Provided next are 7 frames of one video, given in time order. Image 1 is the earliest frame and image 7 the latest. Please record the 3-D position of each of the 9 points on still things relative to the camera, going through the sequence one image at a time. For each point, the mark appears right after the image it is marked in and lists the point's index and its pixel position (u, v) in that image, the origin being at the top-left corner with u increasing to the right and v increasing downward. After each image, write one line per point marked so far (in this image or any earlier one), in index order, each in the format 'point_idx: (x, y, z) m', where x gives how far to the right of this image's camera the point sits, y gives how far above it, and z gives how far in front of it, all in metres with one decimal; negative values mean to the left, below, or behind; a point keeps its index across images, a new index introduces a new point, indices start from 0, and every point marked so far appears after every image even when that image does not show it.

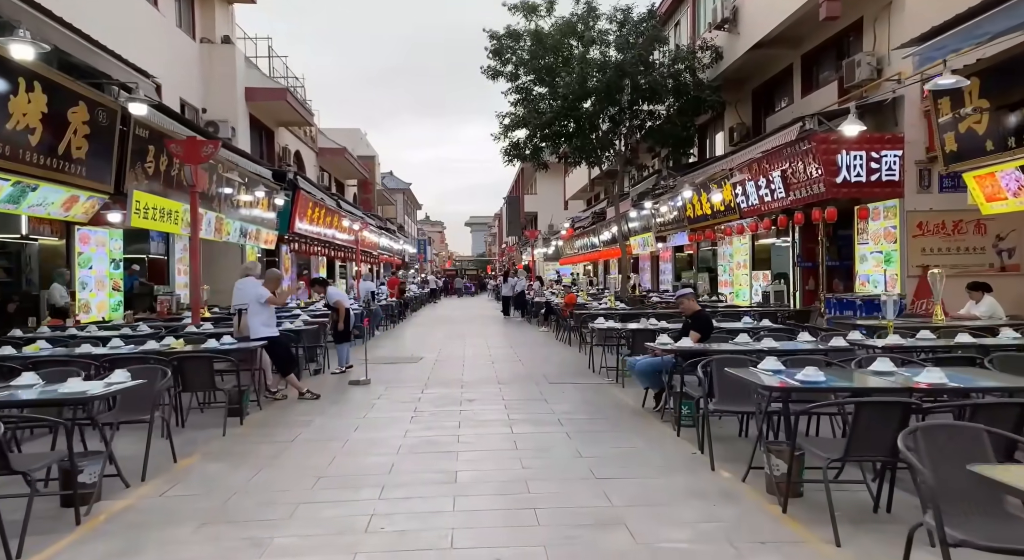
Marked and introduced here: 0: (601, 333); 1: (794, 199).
0: (+1.2, -0.7, +10.1) m
1: (+5.1, +1.5, +14.2) m
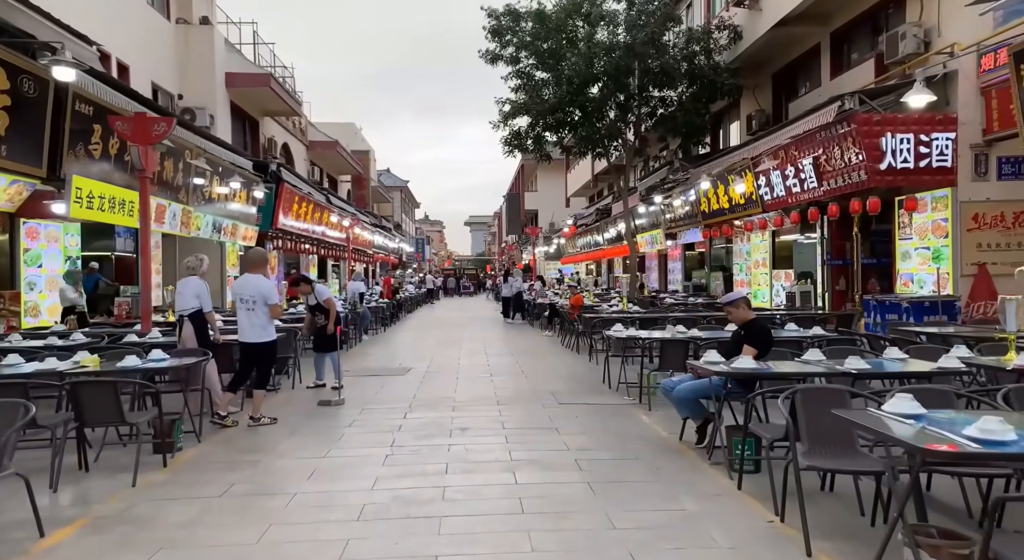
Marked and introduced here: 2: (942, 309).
0: (+1.2, -0.7, +8.6) m
1: (+5.2, +1.5, +12.7) m
2: (+6.0, -0.4, +10.9) m
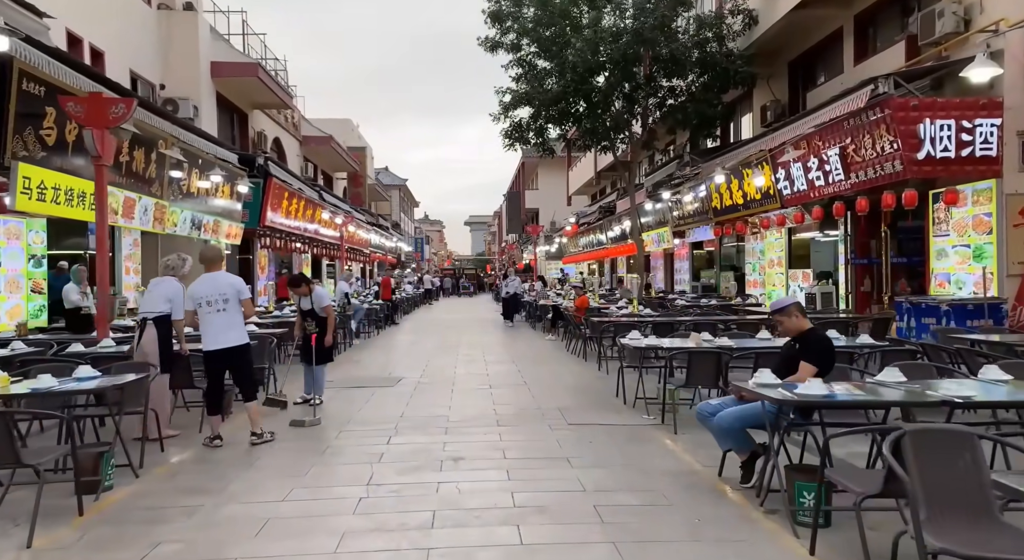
0: (+1.2, -0.7, +7.6) m
1: (+5.2, +1.5, +11.7) m
2: (+6.0, -0.4, +9.9) m
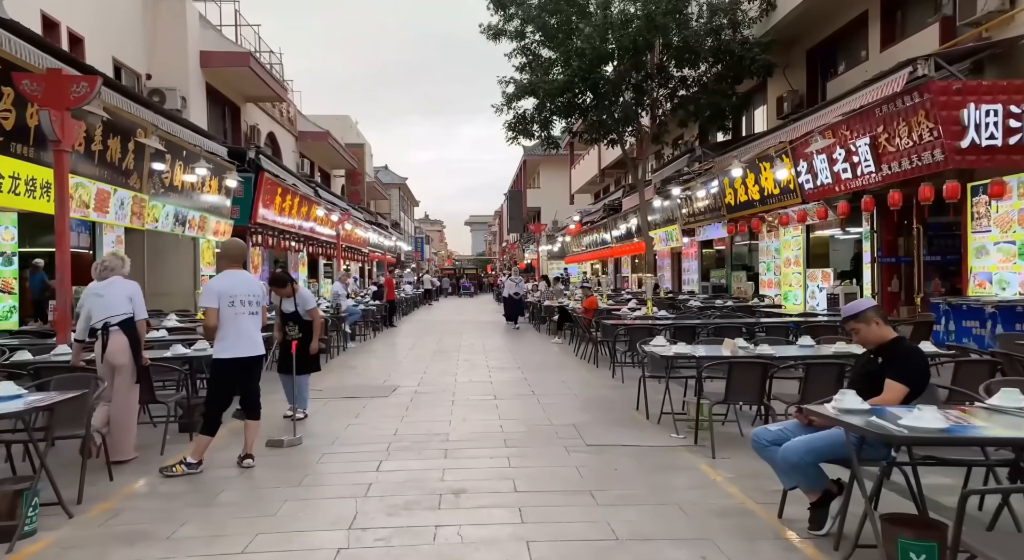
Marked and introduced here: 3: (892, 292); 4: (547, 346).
0: (+1.3, -0.7, +6.8) m
1: (+5.3, +1.5, +10.9) m
2: (+6.1, -0.4, +9.0) m
3: (+6.3, -0.2, +12.9) m
4: (+0.6, -1.1, +13.4) m
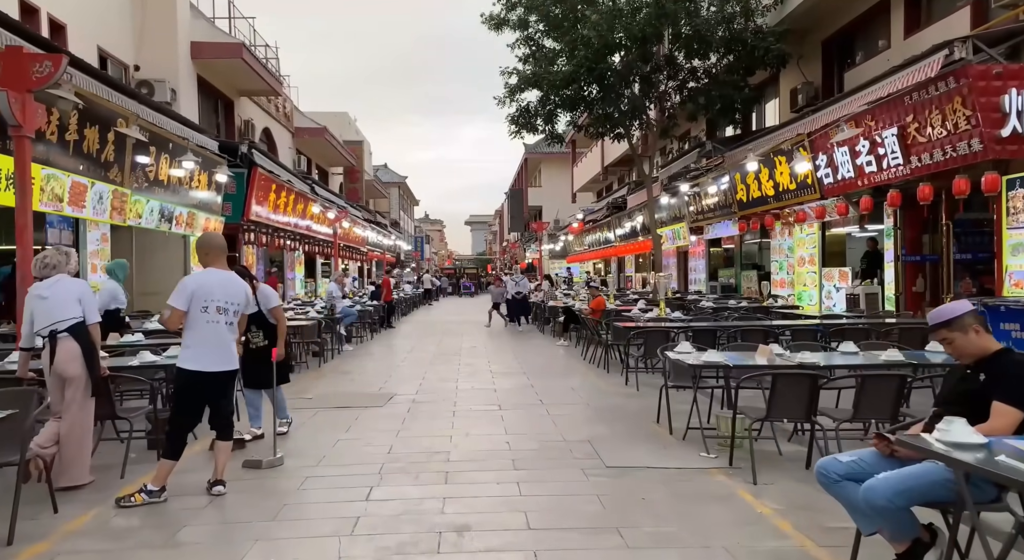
0: (+1.3, -0.7, +6.1) m
1: (+5.3, +1.5, +10.2) m
2: (+6.2, -0.4, +8.3) m
3: (+6.4, -0.2, +12.2) m
4: (+0.7, -1.1, +12.7) m
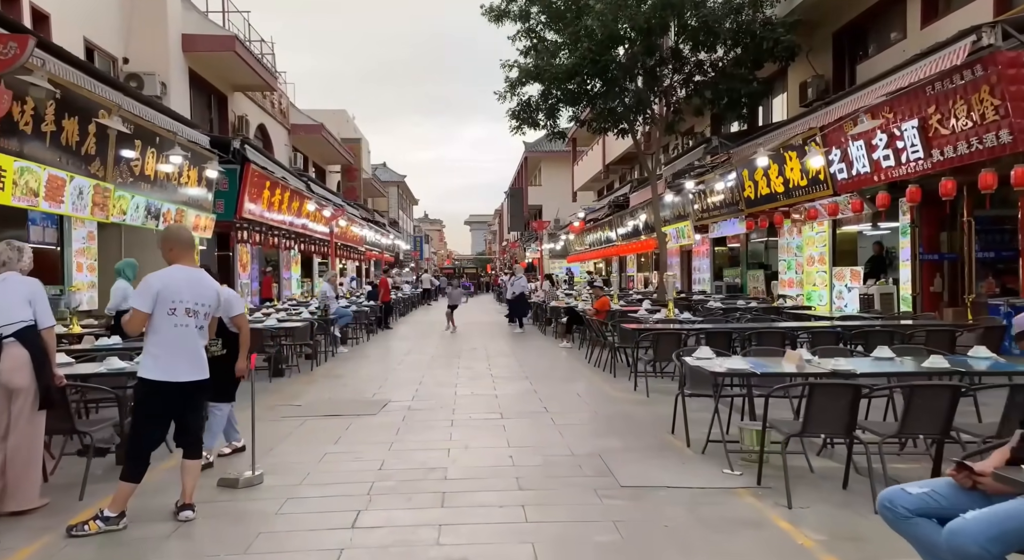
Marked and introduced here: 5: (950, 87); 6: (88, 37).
0: (+1.4, -0.7, +5.6) m
1: (+5.3, +1.5, +9.7) m
2: (+6.2, -0.4, +7.8) m
3: (+6.4, -0.2, +11.7) m
4: (+0.7, -1.1, +12.2) m
5: (+5.1, +2.3, +9.0) m
6: (-7.8, +4.5, +14.1) m
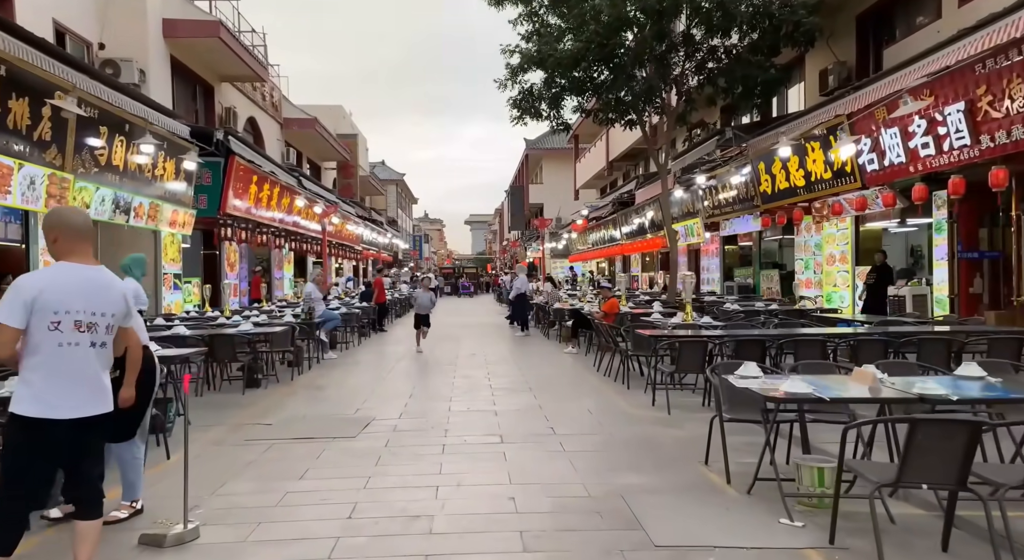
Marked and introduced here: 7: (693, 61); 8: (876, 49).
0: (+1.4, -0.7, +4.6) m
1: (+5.4, +1.5, +8.7) m
2: (+6.2, -0.4, +6.9) m
3: (+6.4, -0.2, +10.7) m
4: (+0.7, -1.1, +11.2) m
5: (+5.1, +2.2, +8.0) m
6: (-7.7, +4.5, +13.2) m
7: (+3.5, +4.3, +15.1) m
8: (+6.4, +4.0, +13.5) m
